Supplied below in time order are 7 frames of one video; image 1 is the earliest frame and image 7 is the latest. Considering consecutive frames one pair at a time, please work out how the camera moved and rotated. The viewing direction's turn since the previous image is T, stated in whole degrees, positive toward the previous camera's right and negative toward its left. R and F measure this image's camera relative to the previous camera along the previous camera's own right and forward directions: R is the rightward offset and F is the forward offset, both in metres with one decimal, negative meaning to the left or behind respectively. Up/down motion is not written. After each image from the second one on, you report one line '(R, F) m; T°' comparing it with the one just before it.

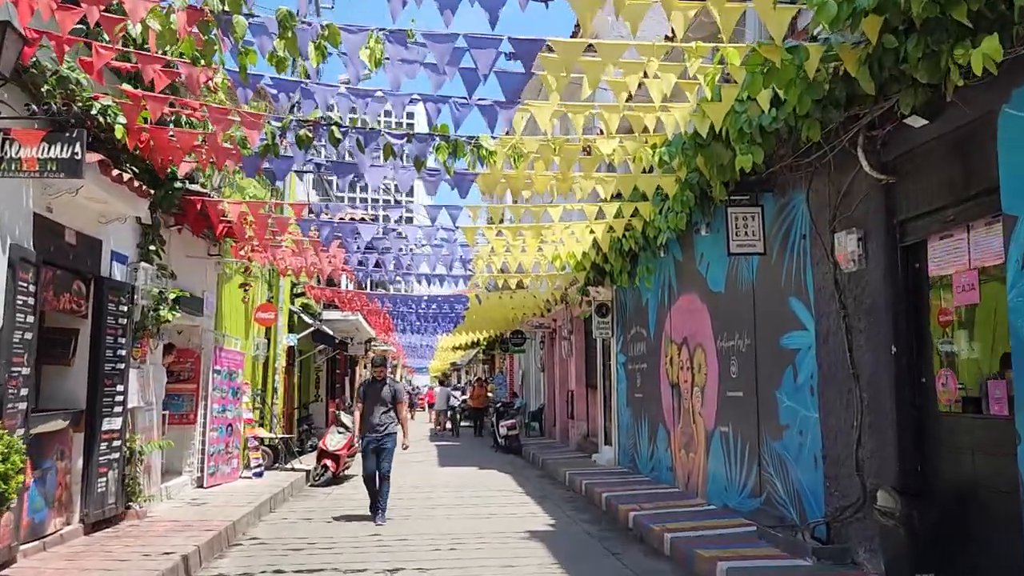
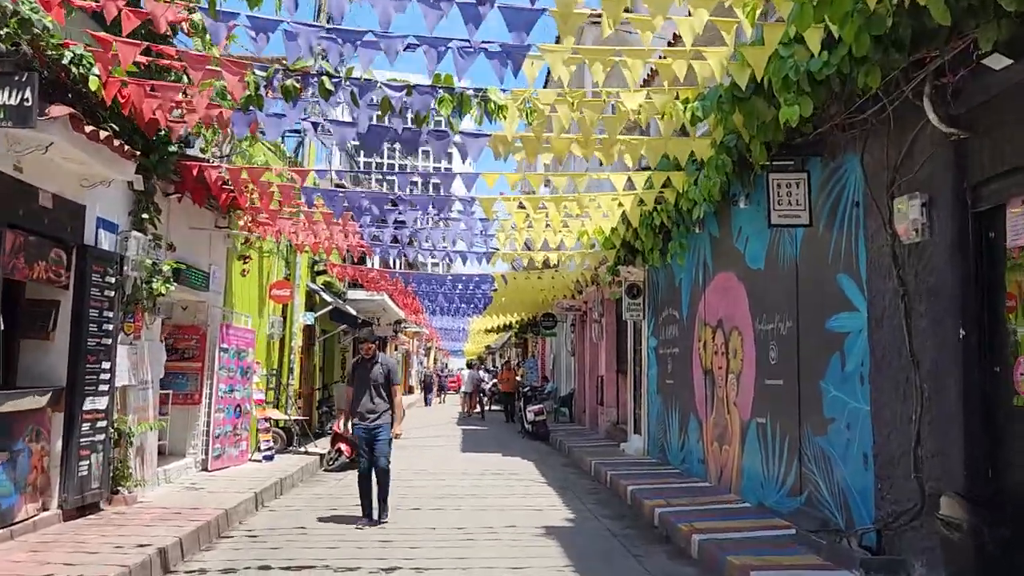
(+0.2, +0.7) m; -3°
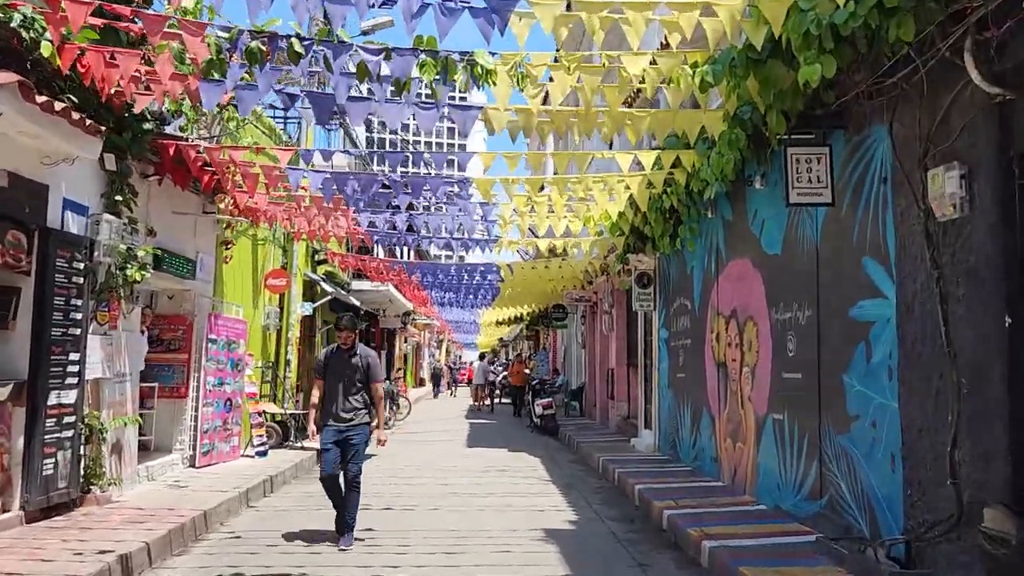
(+0.2, +0.5) m; -1°
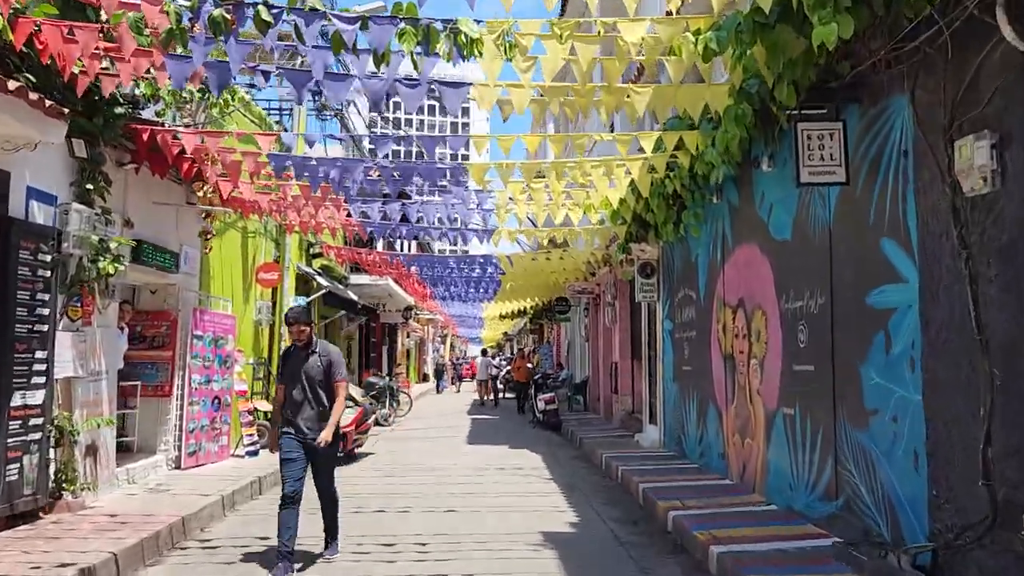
(+0.1, +0.4) m; 0°
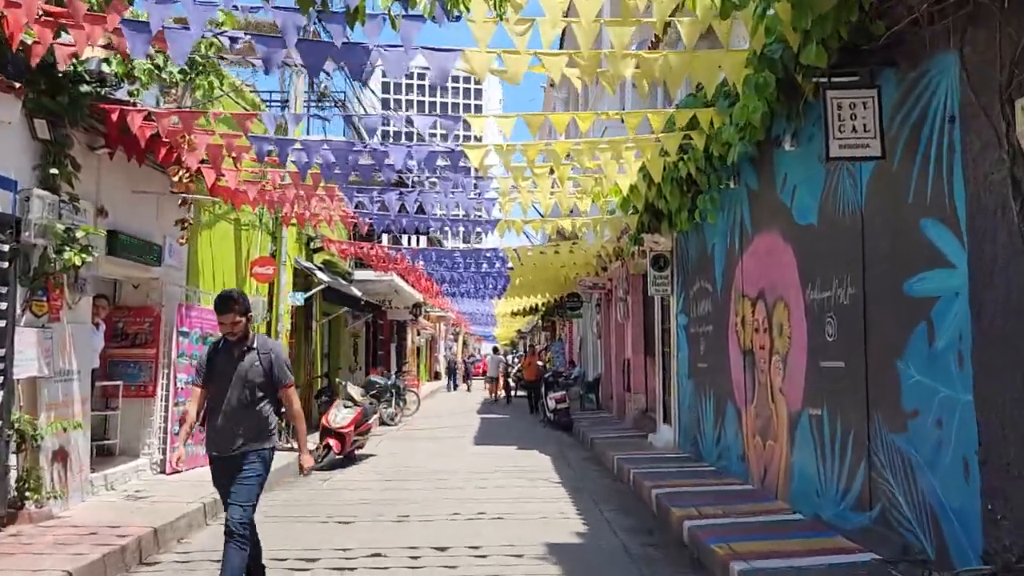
(+0.1, +0.6) m; -1°
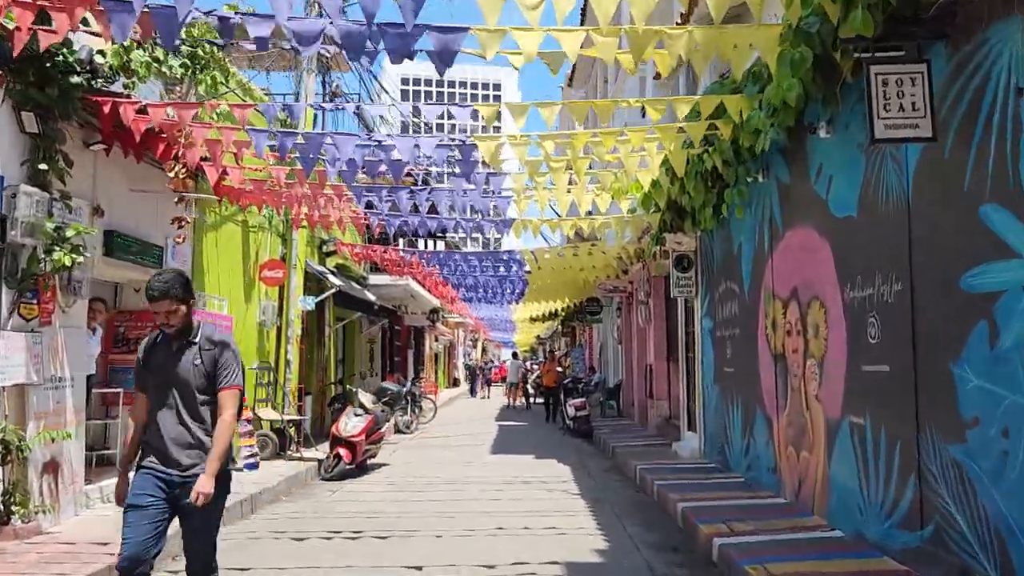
(0.0, +0.4) m; -1°
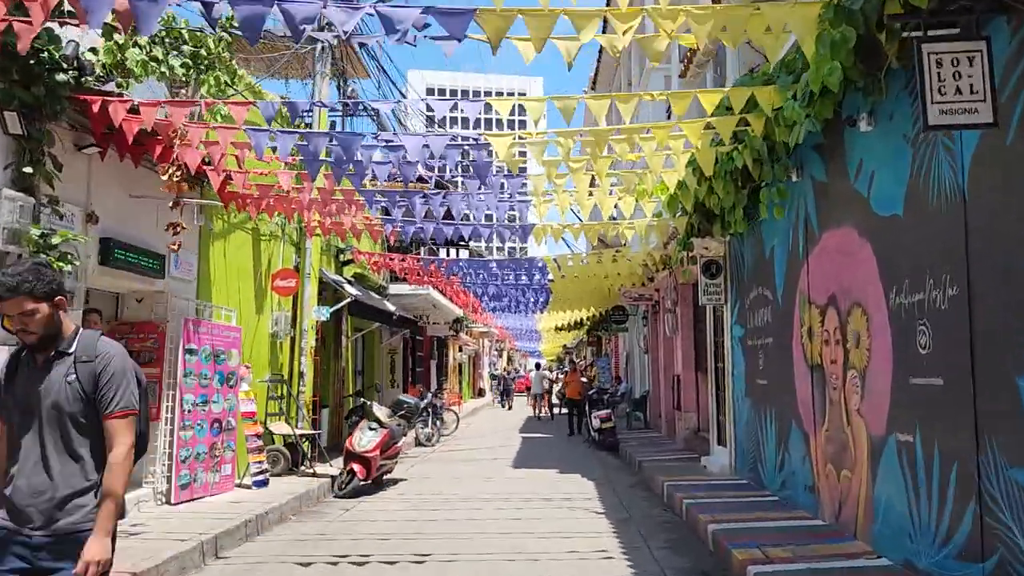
(+0.1, +0.5) m; -2°
